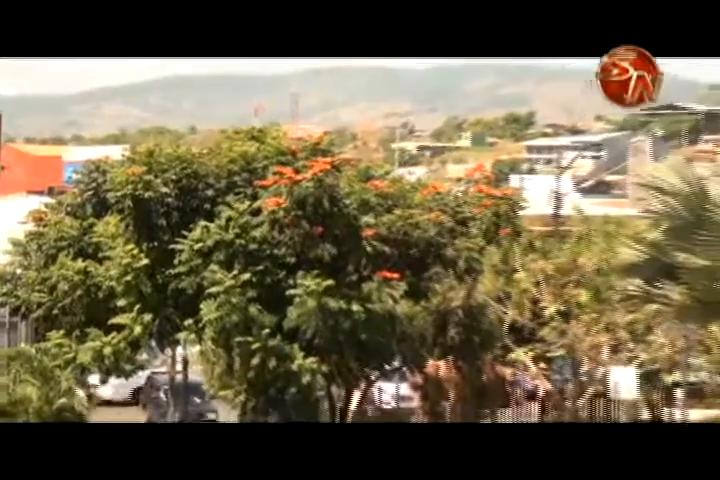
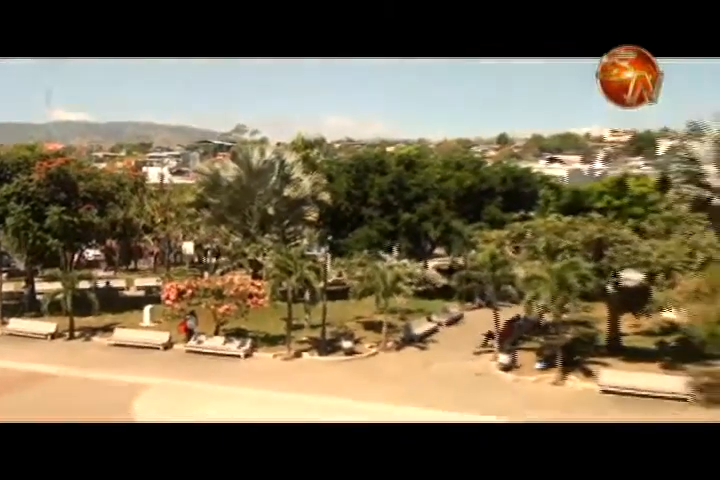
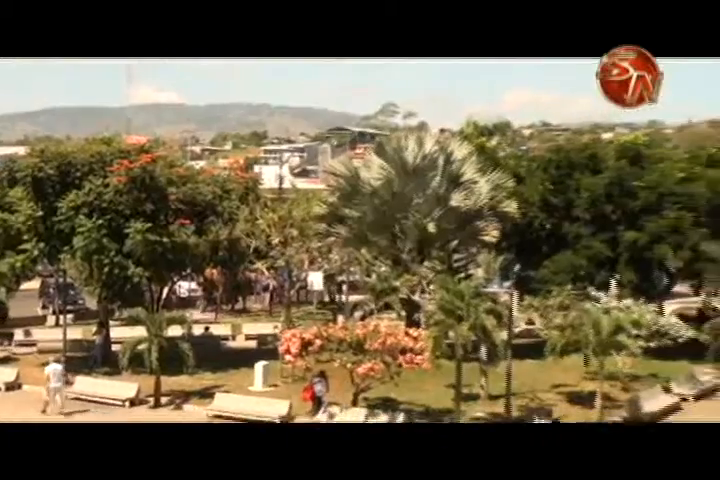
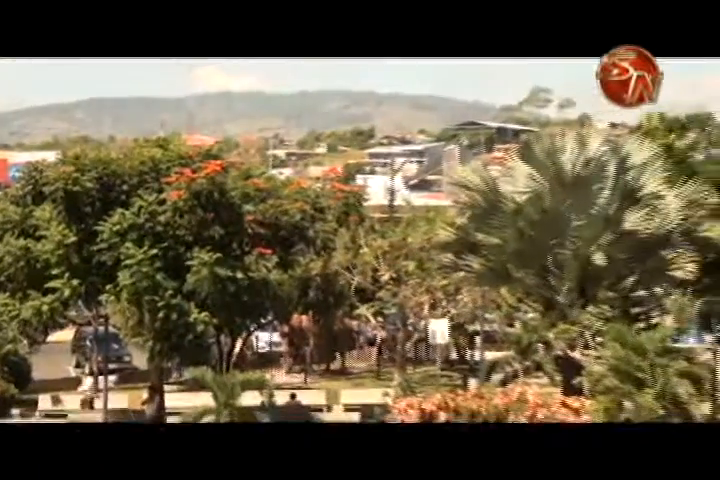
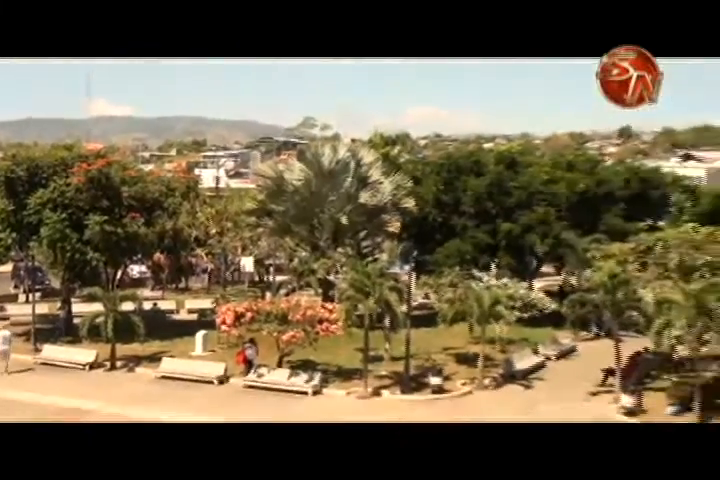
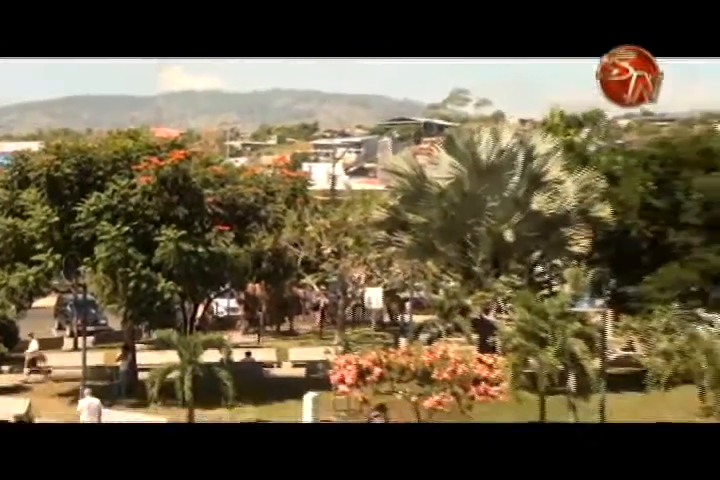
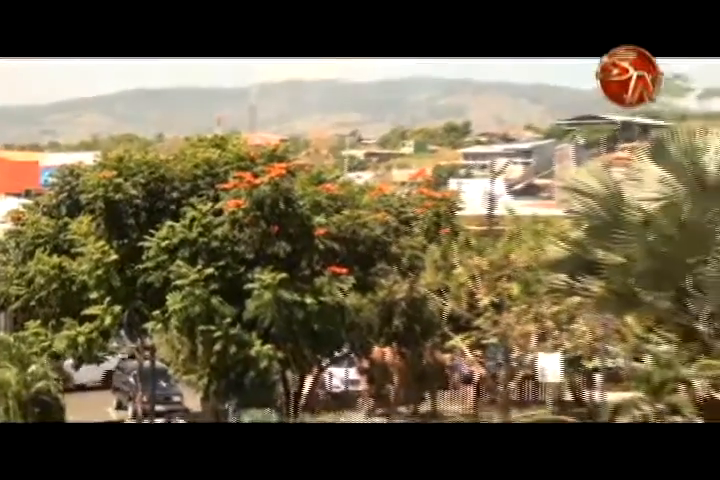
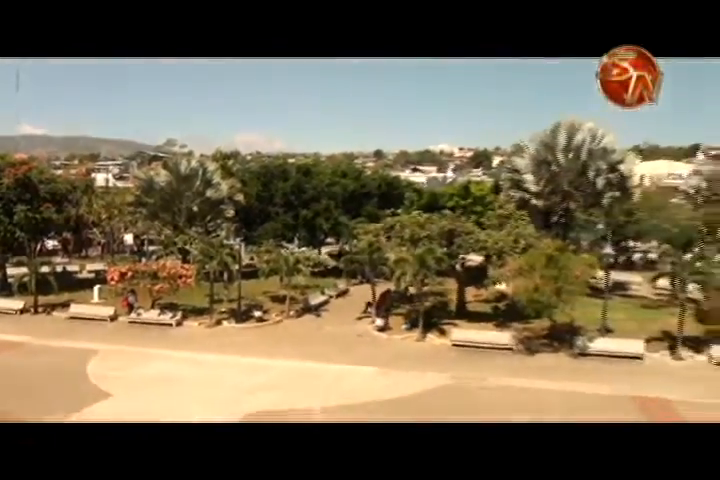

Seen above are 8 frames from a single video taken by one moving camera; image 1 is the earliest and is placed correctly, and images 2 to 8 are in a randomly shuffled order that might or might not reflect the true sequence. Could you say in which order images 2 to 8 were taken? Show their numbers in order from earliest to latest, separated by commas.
7, 4, 6, 3, 5, 2, 8
